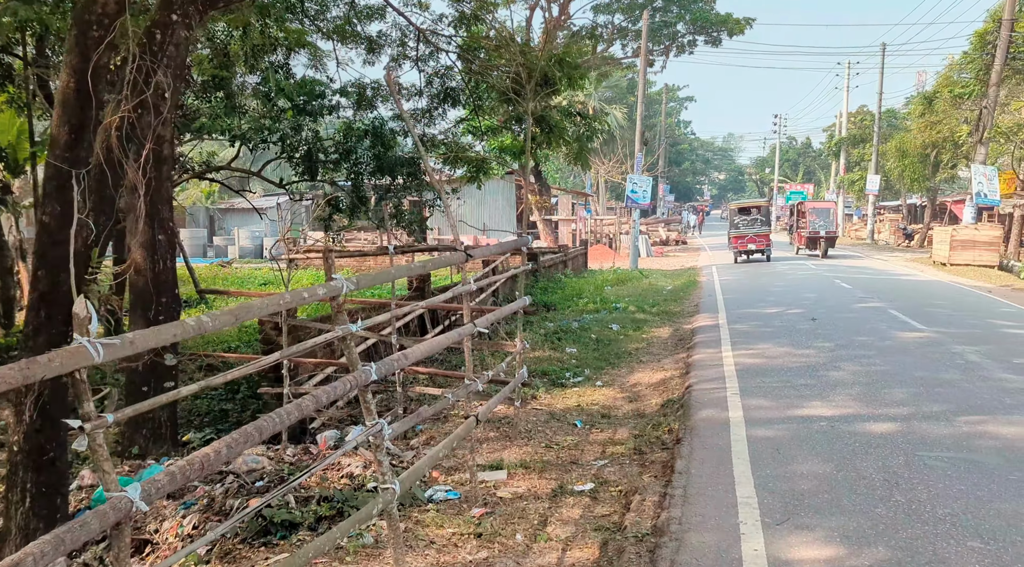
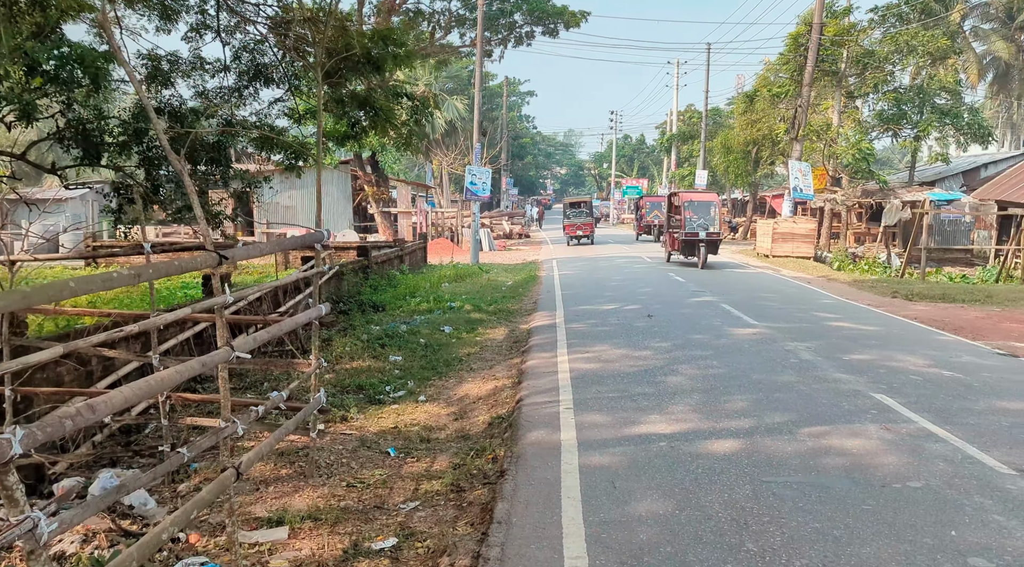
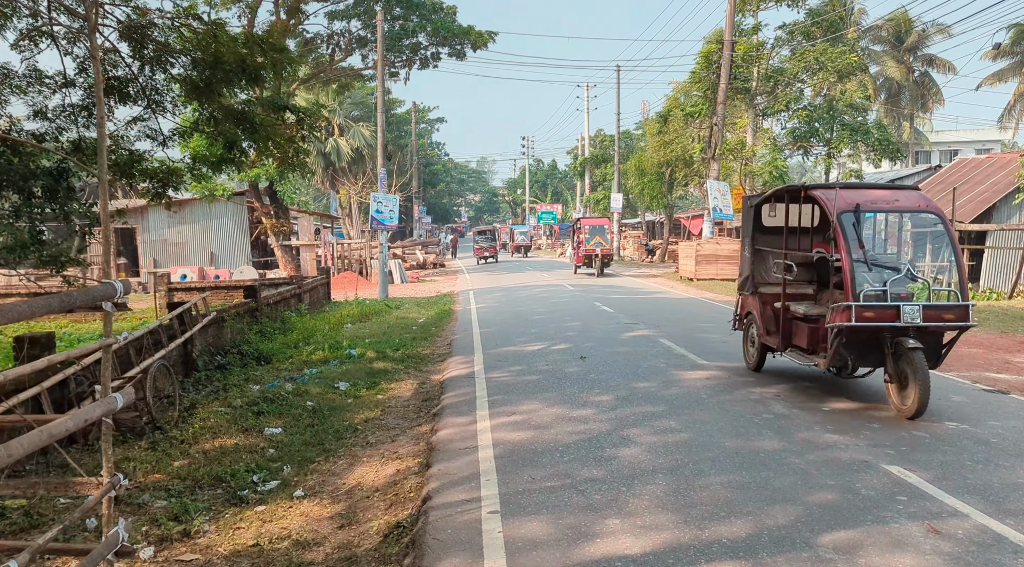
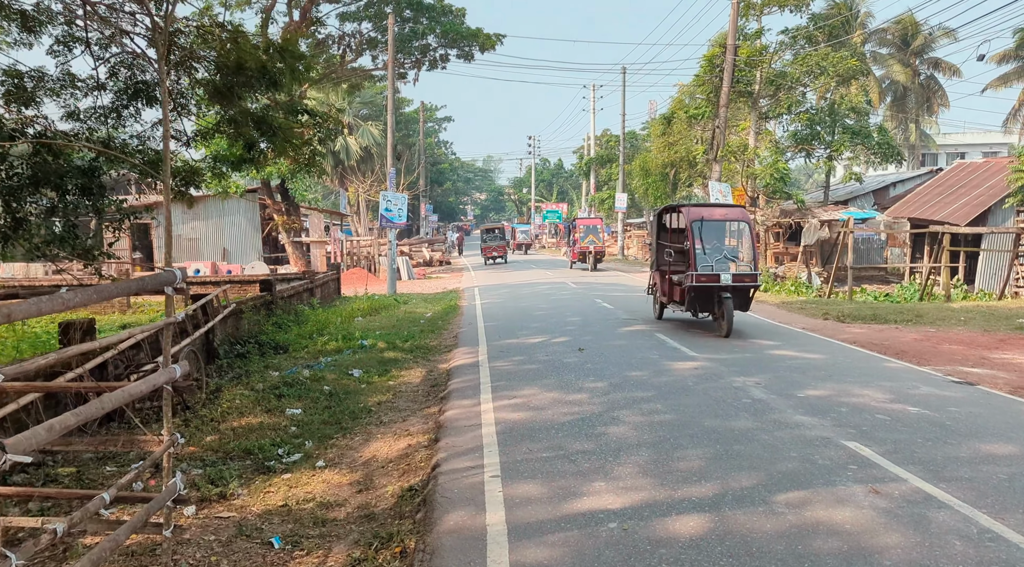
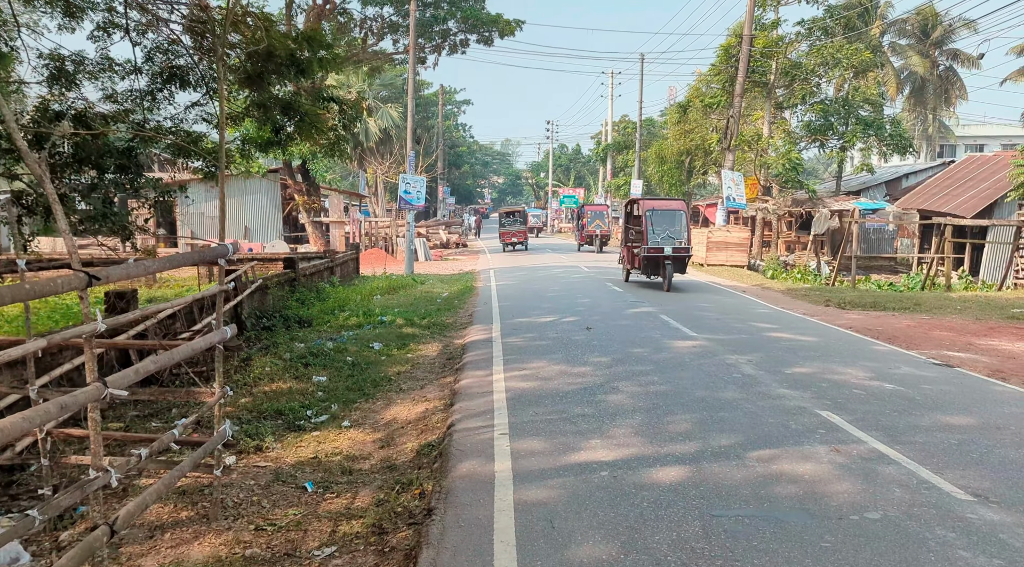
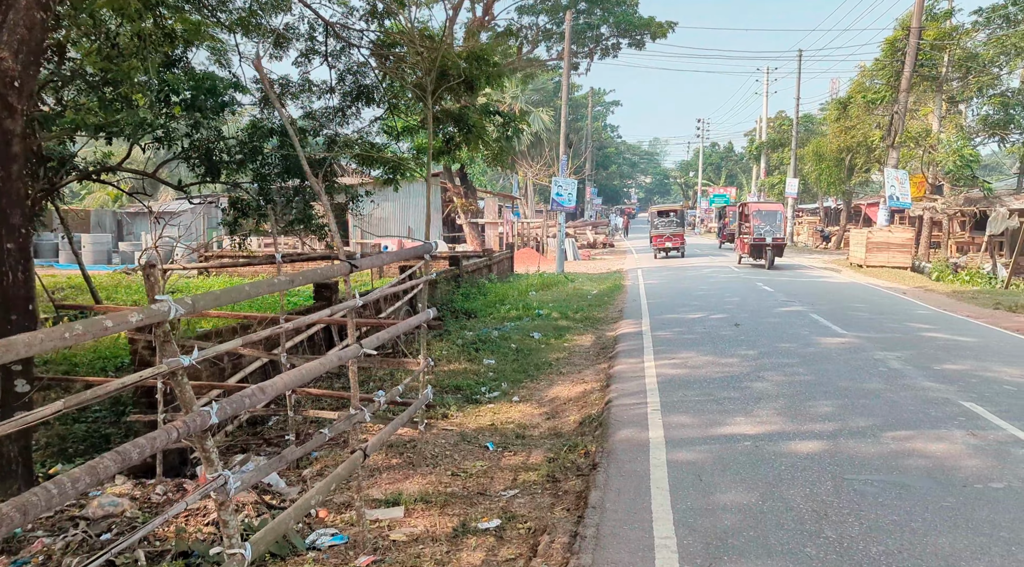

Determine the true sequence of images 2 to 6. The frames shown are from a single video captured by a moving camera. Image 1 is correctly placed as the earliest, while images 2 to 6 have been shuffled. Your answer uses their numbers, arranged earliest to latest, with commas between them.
6, 2, 5, 4, 3
